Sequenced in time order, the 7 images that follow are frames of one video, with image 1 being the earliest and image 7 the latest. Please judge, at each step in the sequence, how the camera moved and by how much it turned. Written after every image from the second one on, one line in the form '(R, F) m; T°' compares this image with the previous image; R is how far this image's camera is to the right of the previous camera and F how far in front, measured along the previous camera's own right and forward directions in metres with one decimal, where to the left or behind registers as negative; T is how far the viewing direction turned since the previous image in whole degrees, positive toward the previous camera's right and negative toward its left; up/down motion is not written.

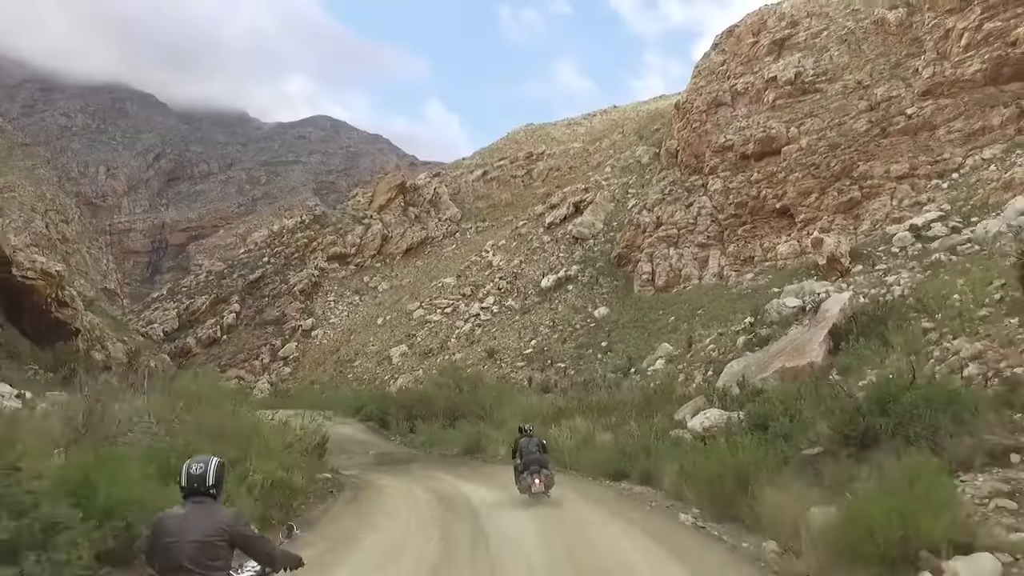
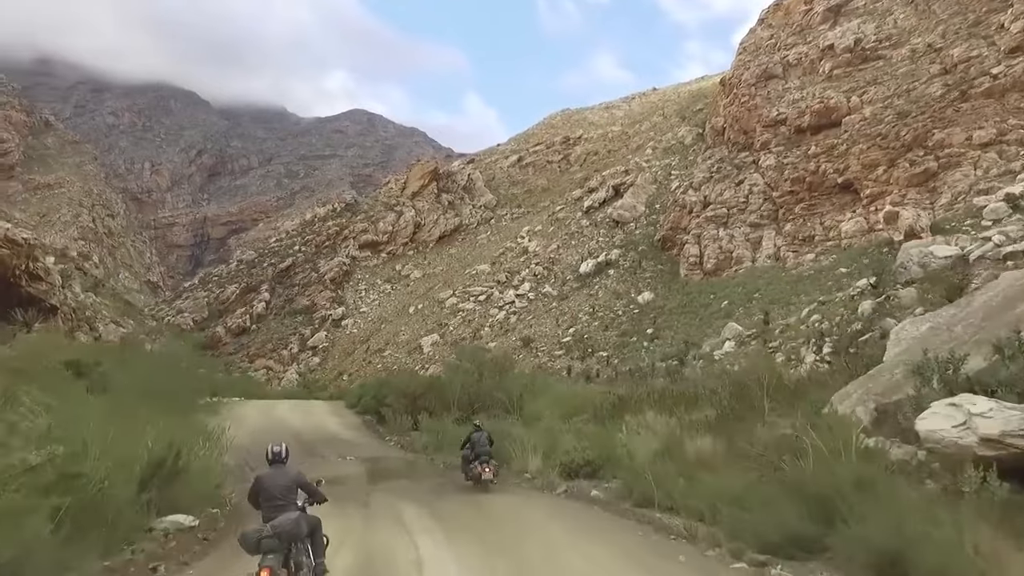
(0.0, +2.2) m; -3°
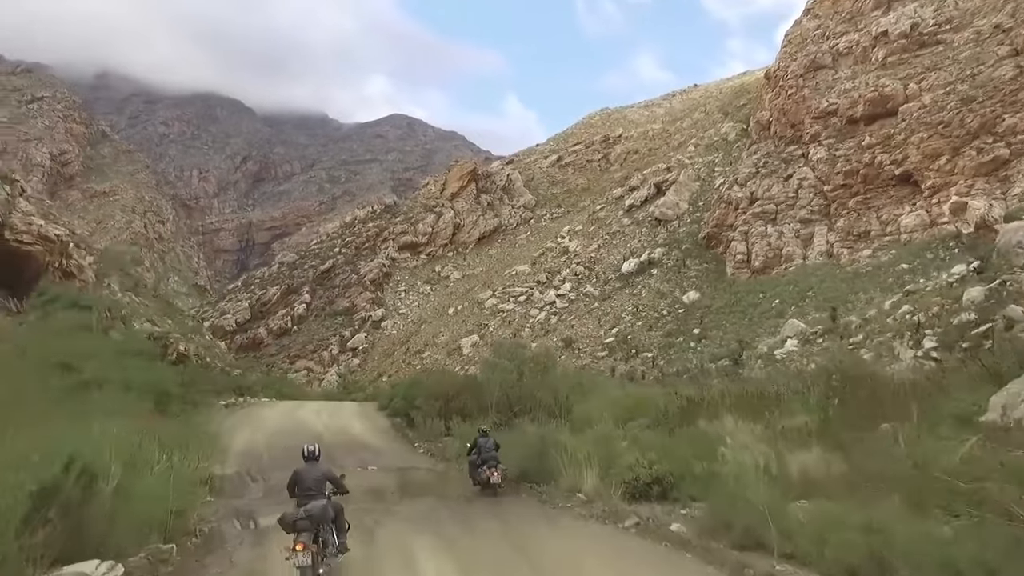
(0.0, +0.7) m; -3°
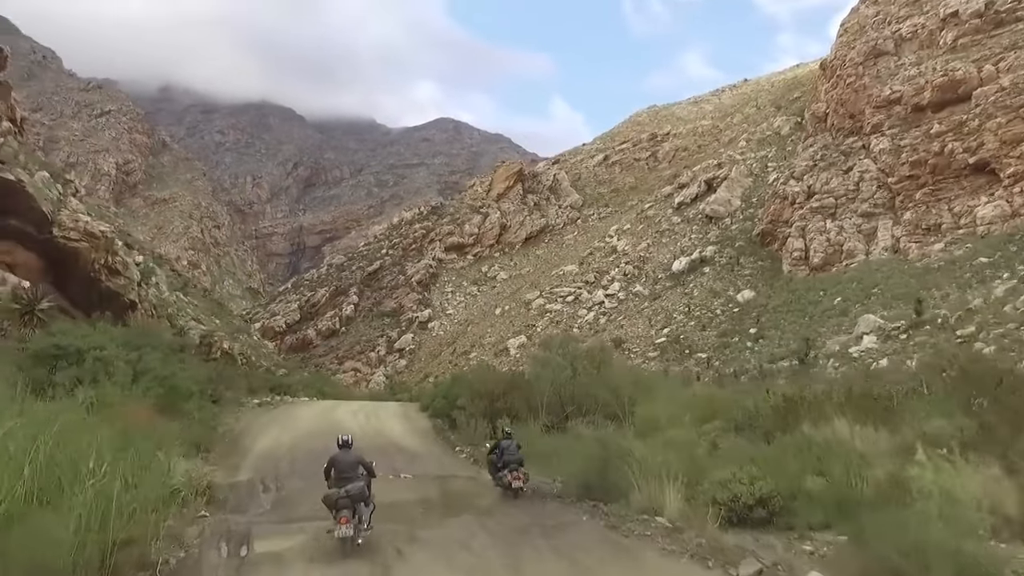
(0.0, +0.6) m; -4°
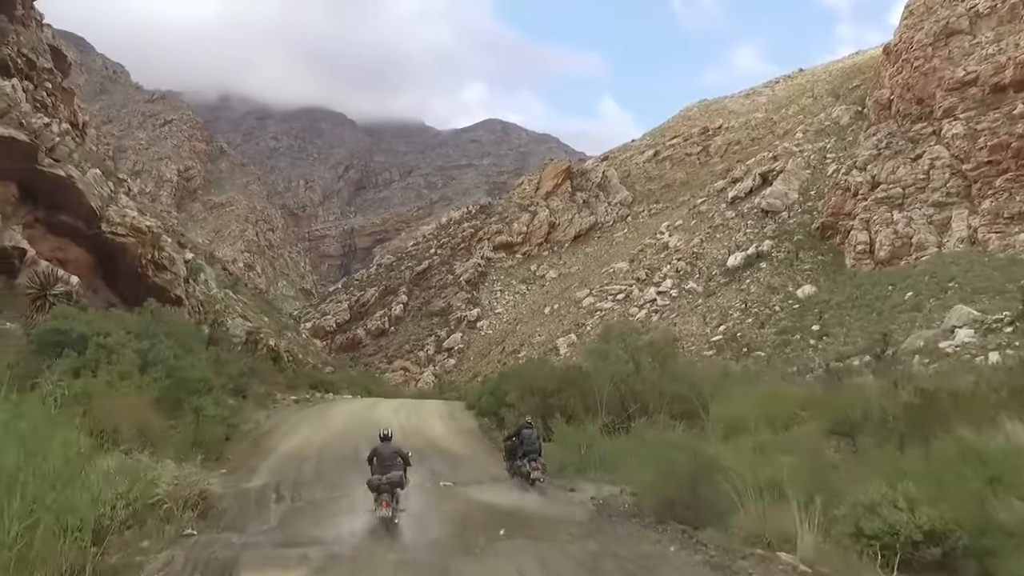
(0.0, +0.6) m; -4°
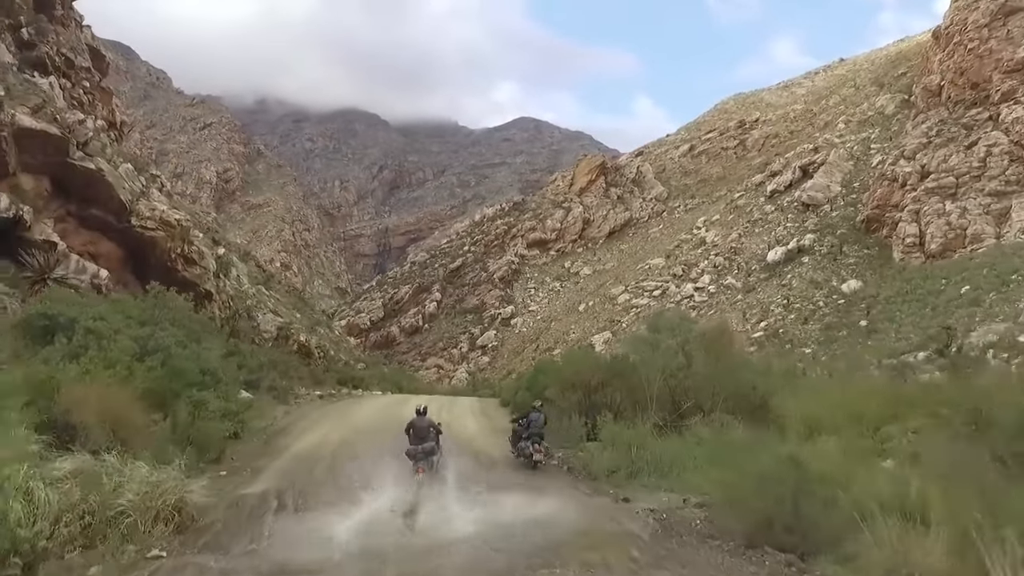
(0.0, +0.5) m; -3°
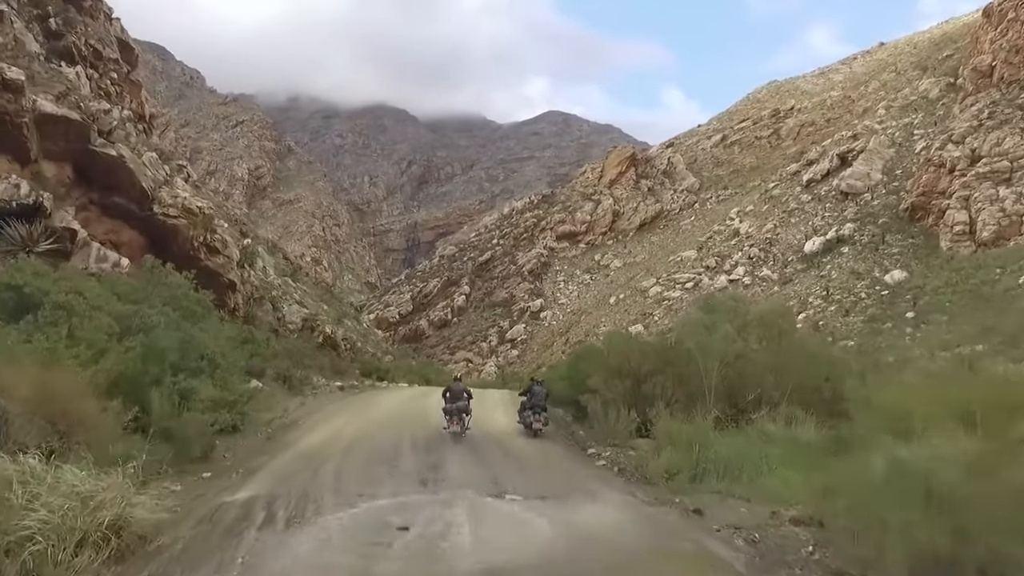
(-0.1, +0.5) m; -2°
